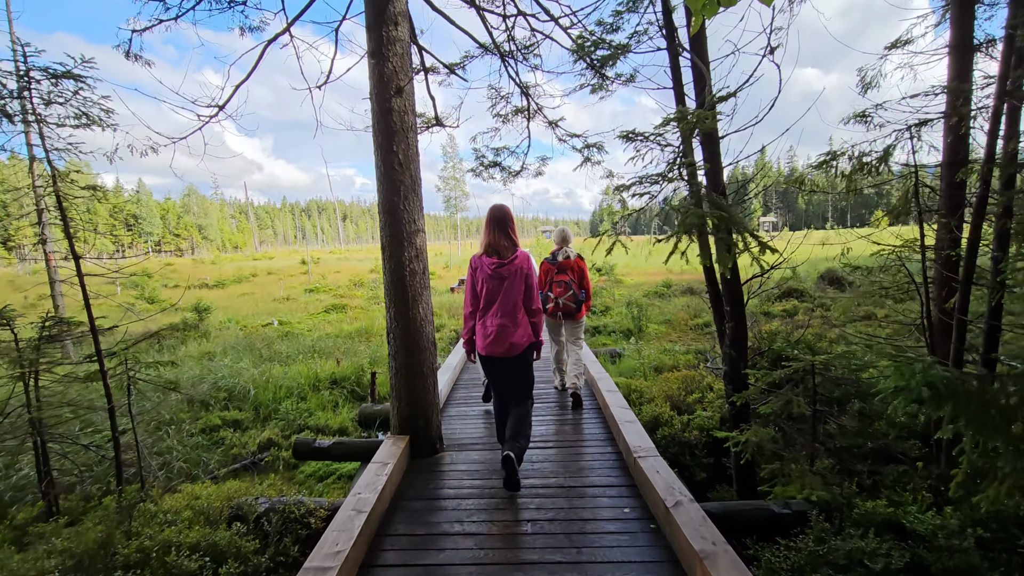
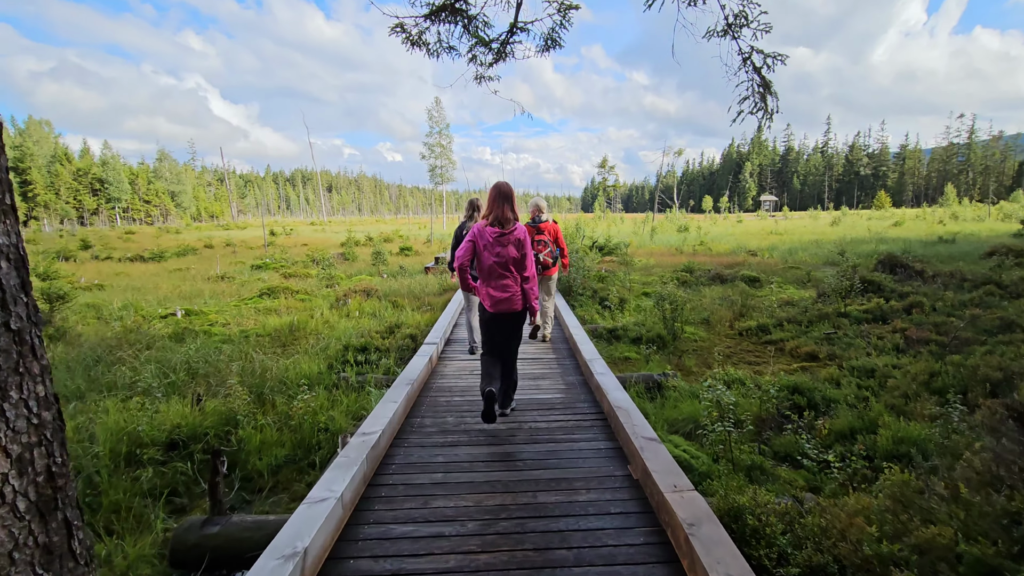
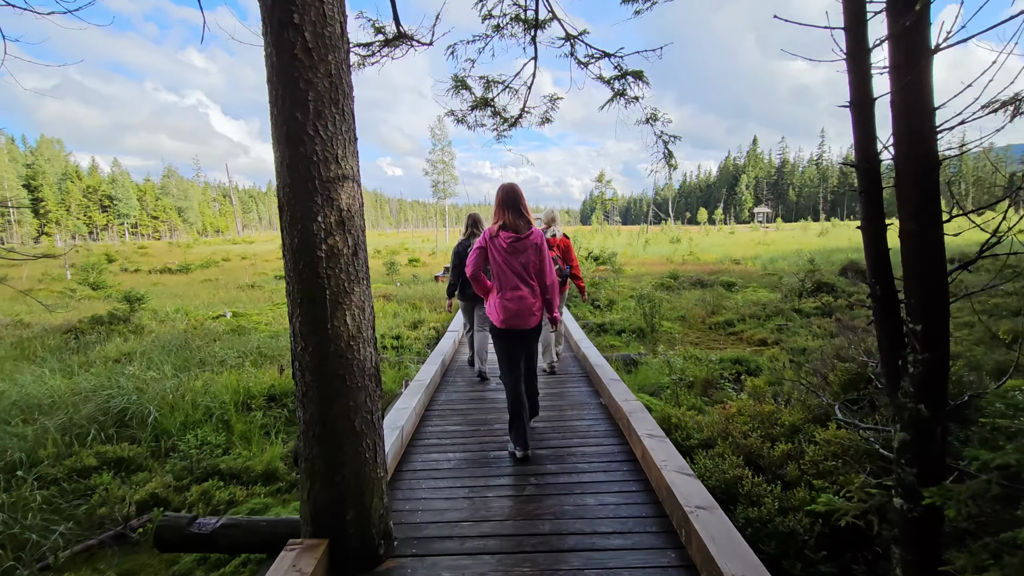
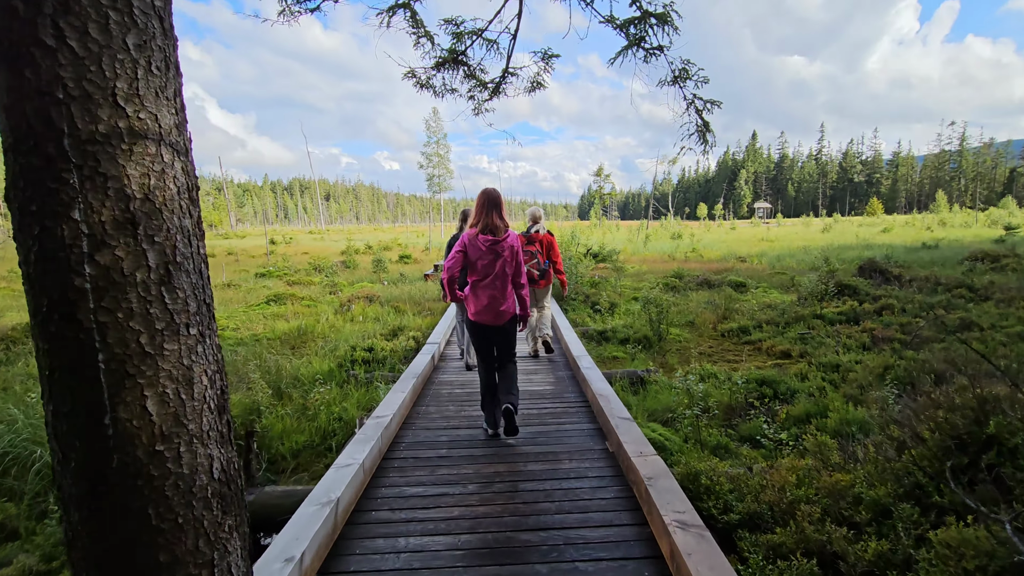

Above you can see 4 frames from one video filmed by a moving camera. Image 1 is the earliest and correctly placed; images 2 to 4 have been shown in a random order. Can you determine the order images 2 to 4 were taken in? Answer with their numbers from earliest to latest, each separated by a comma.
3, 4, 2
